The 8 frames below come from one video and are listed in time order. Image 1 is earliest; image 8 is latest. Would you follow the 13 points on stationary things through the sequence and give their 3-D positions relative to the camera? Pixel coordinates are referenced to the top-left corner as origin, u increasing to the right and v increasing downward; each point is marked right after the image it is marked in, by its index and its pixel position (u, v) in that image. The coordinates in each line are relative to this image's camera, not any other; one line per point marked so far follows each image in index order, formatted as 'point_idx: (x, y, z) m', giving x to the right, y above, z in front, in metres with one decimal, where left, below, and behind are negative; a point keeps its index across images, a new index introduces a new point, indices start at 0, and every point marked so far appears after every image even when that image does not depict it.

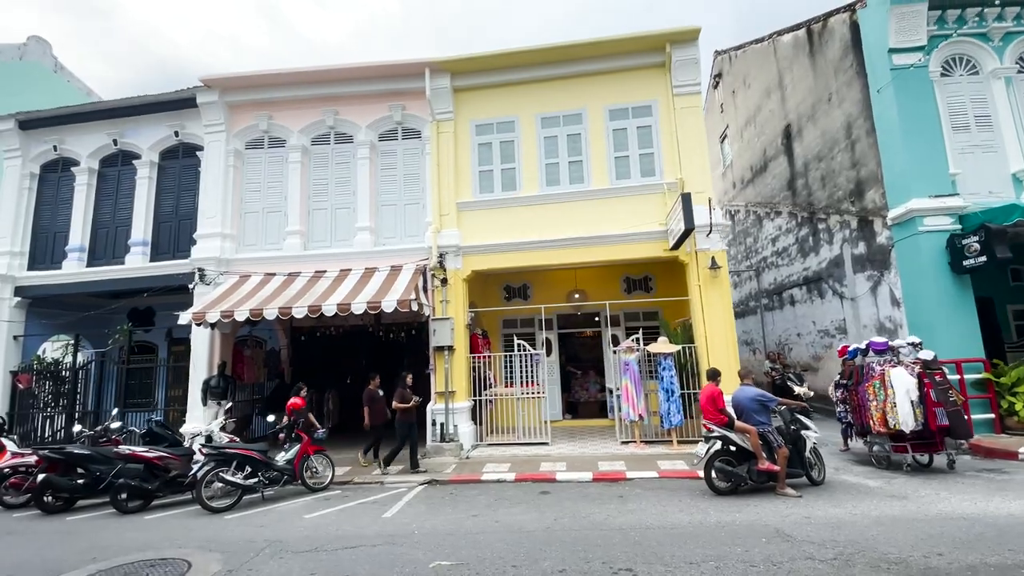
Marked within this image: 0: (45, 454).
0: (-6.4, -2.3, +7.5) m
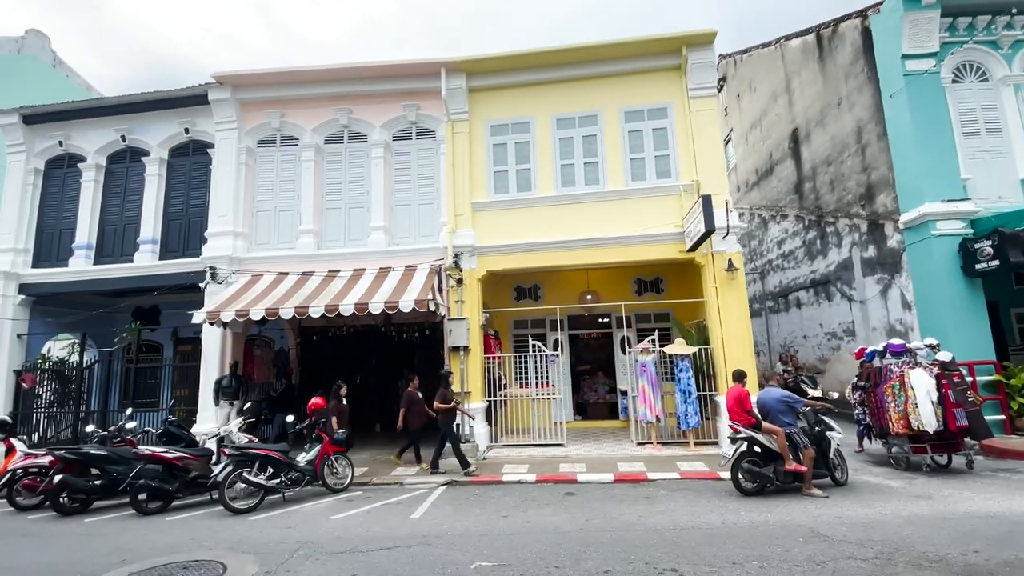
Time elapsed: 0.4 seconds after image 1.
0: (-6.1, -2.2, +7.4) m
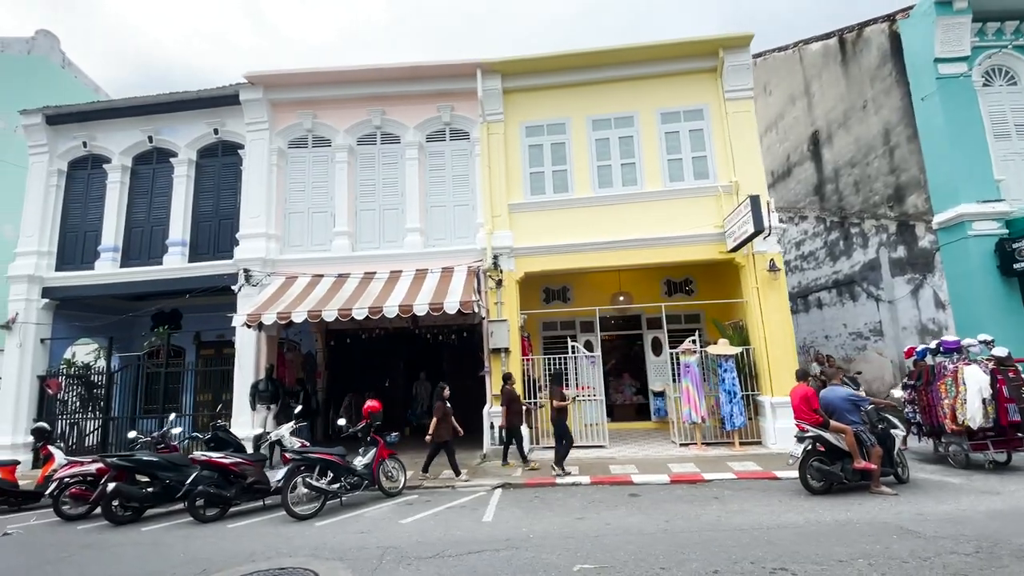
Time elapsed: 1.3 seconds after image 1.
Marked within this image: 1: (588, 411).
0: (-5.2, -2.3, +7.2) m
1: (+1.4, -2.4, +10.5) m
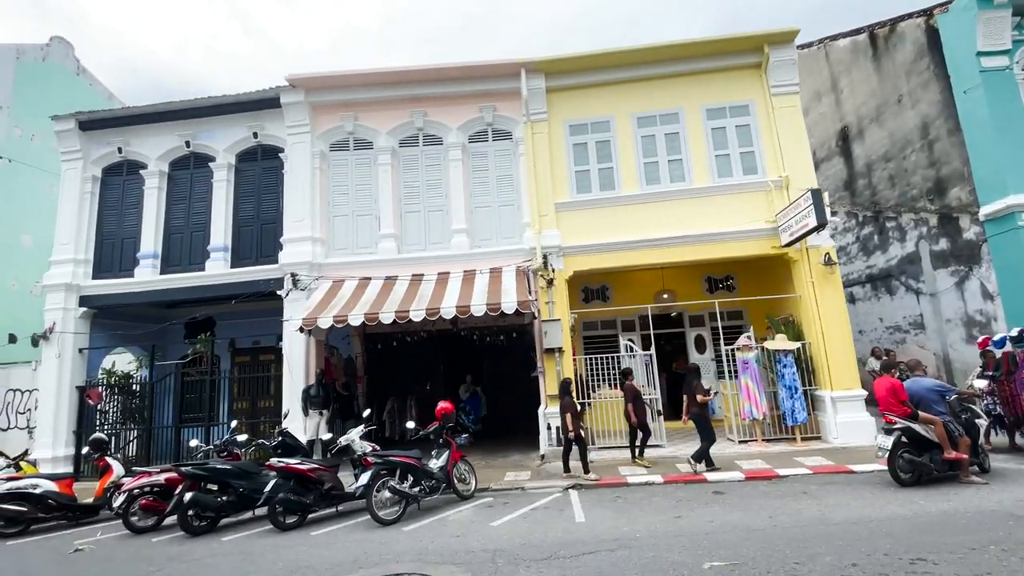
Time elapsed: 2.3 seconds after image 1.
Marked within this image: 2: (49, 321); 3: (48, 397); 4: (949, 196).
0: (-4.1, -2.3, +7.0) m
1: (+2.4, -2.3, +10.4) m
2: (-9.4, -0.7, +11.1) m
3: (-9.2, -2.2, +10.9) m
4: (+9.2, +1.9, +11.5) m
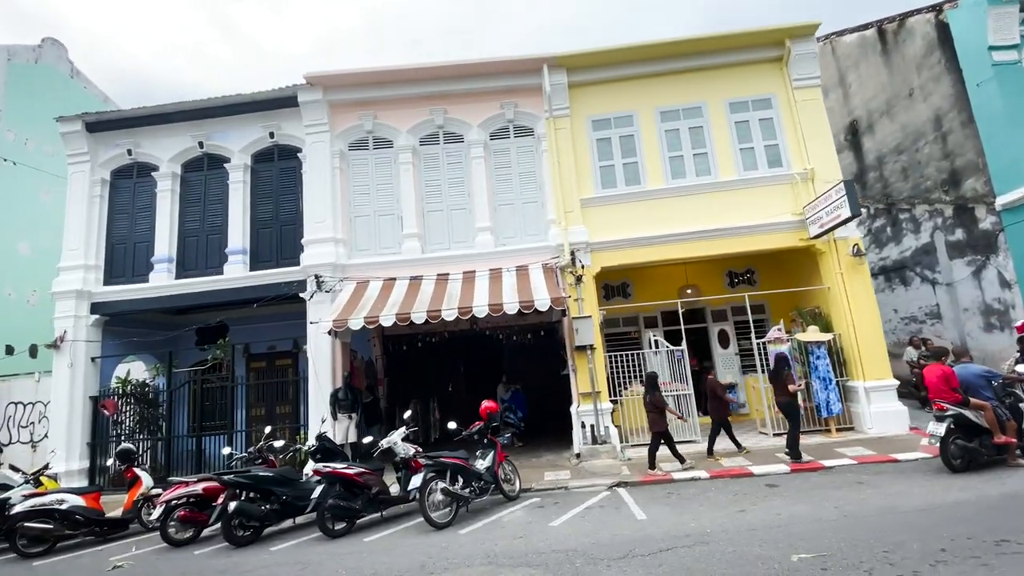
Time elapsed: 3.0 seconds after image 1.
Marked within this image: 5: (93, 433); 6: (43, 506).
0: (-3.5, -2.4, +6.8) m
1: (+3.0, -2.2, +10.3) m
2: (-8.8, -0.8, +10.7) m
3: (-8.6, -2.3, +10.5) m
4: (+9.7, +2.2, +11.7) m
5: (-8.2, -2.9, +10.7) m
6: (-6.2, -2.9, +7.2) m
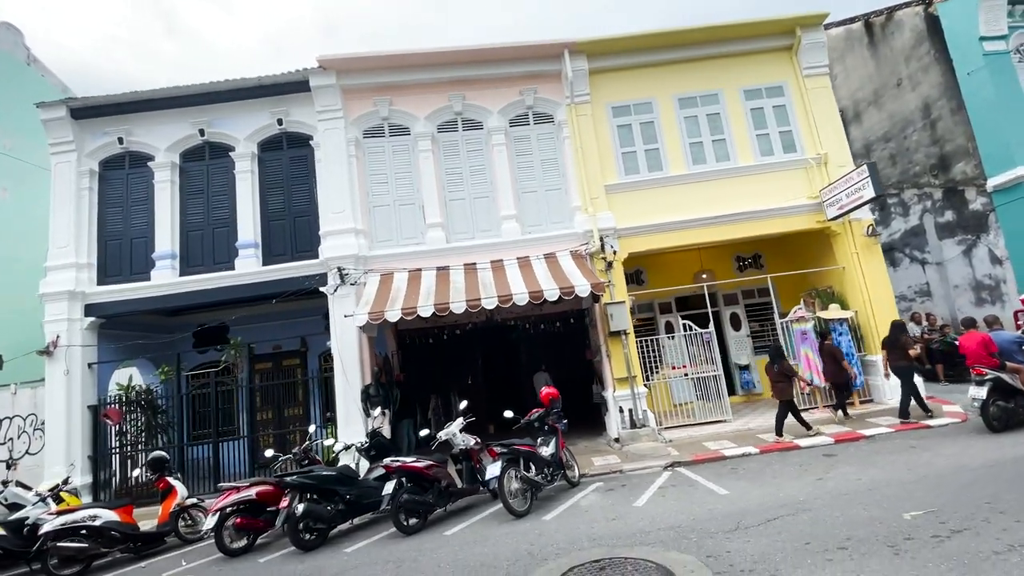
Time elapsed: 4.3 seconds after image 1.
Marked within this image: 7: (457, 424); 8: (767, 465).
0: (-2.5, -2.2, +6.4) m
1: (+3.6, -1.9, +10.5) m
2: (-8.2, -0.8, +9.8) m
3: (-8.0, -2.3, +9.6) m
4: (+10.0, +2.7, +12.4) m
5: (-7.6, -2.9, +9.9) m
6: (-5.3, -2.8, +6.6) m
7: (-0.7, -1.9, +7.5) m
8: (+3.5, -2.4, +7.4) m
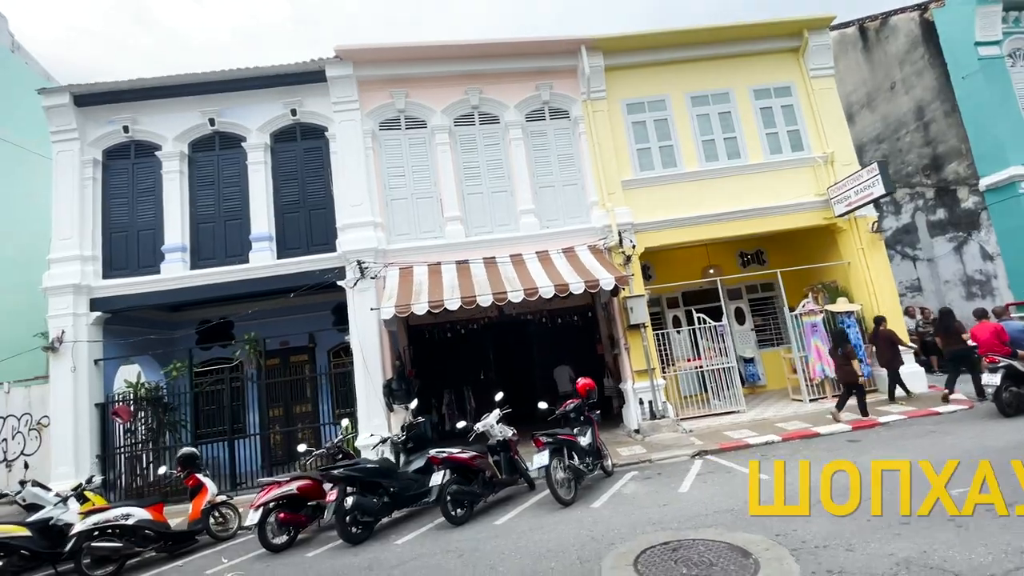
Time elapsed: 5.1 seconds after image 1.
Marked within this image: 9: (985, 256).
0: (-1.9, -2.1, +6.3) m
1: (+4.0, -1.8, +10.7) m
2: (-7.8, -0.7, +9.4) m
3: (-7.6, -2.2, +9.2) m
4: (+10.3, +2.8, +13.0) m
5: (-7.2, -2.7, +9.5) m
6: (-4.7, -2.7, +6.3) m
7: (-0.2, -1.7, +7.5) m
8: (+4.0, -2.3, +7.7) m
9: (+10.8, +0.7, +12.5) m
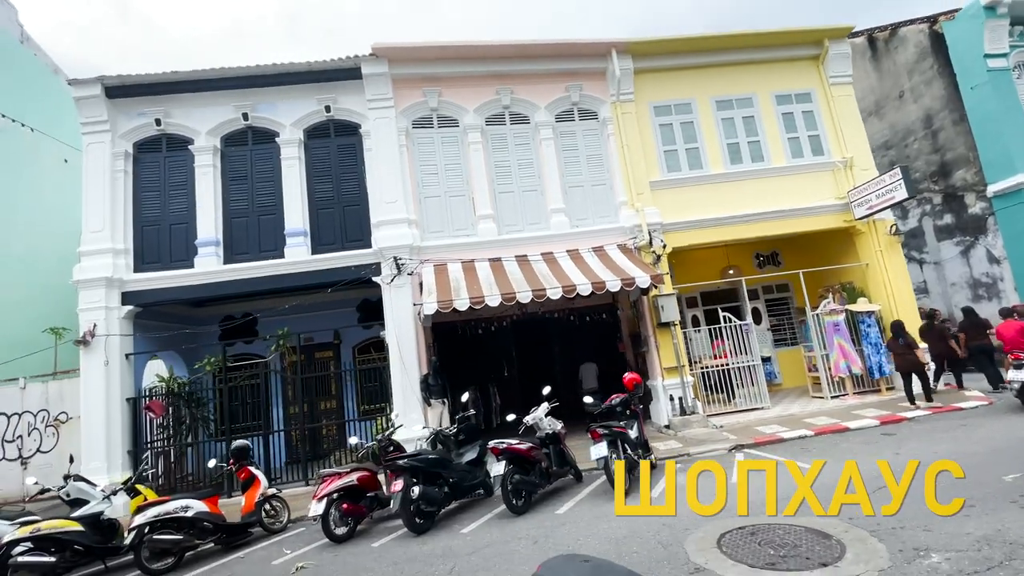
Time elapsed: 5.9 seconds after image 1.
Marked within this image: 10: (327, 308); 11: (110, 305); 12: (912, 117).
0: (-1.2, -2.0, +6.4) m
1: (+4.6, -1.8, +11.0) m
2: (-7.2, -0.6, +9.3) m
3: (-6.9, -2.1, +9.1) m
4: (+10.8, +2.7, +13.5) m
5: (-6.5, -2.6, +9.4) m
6: (-4.0, -2.6, +6.3) m
7: (+0.5, -1.7, +7.6) m
8: (+4.6, -2.3, +7.9) m
9: (+11.3, +0.7, +13.0) m
10: (-4.0, -0.4, +11.9) m
11: (-6.9, -0.3, +9.5) m
12: (+10.4, +4.5, +14.4) m
